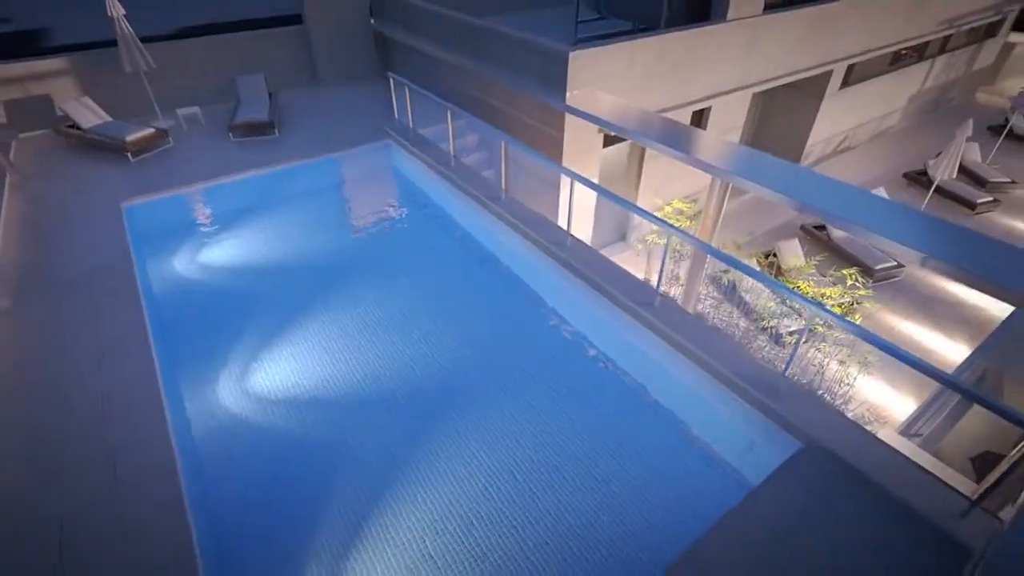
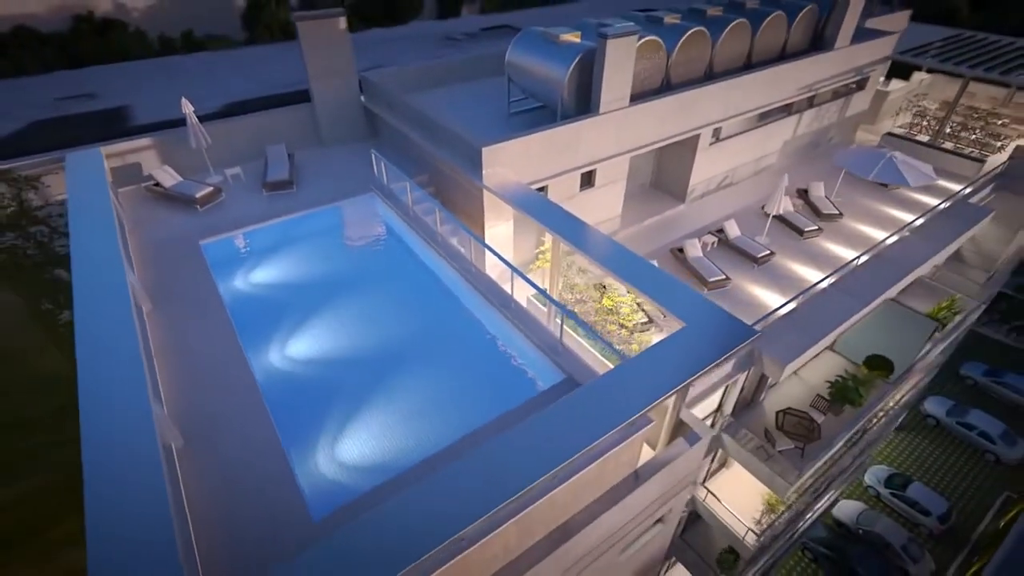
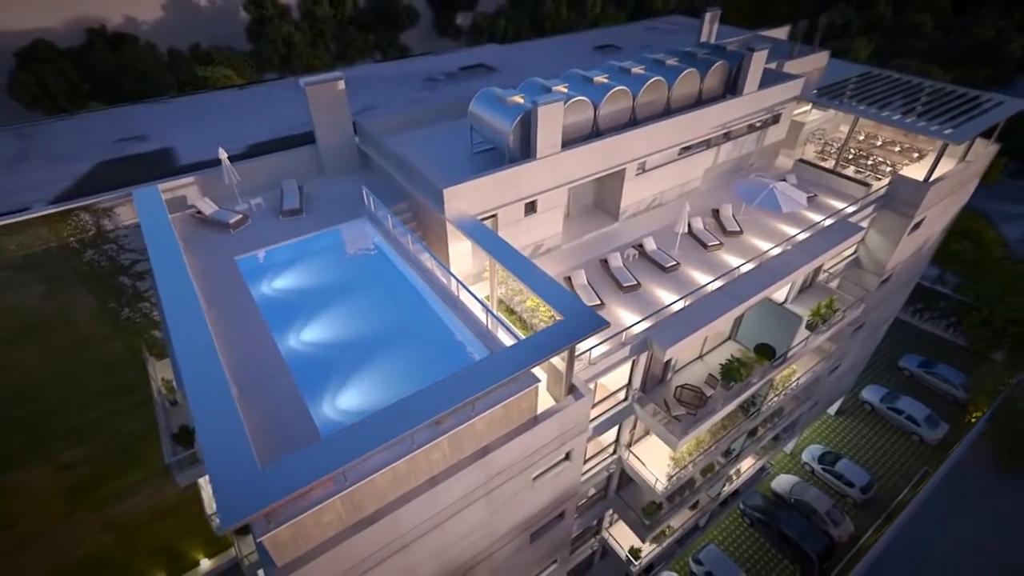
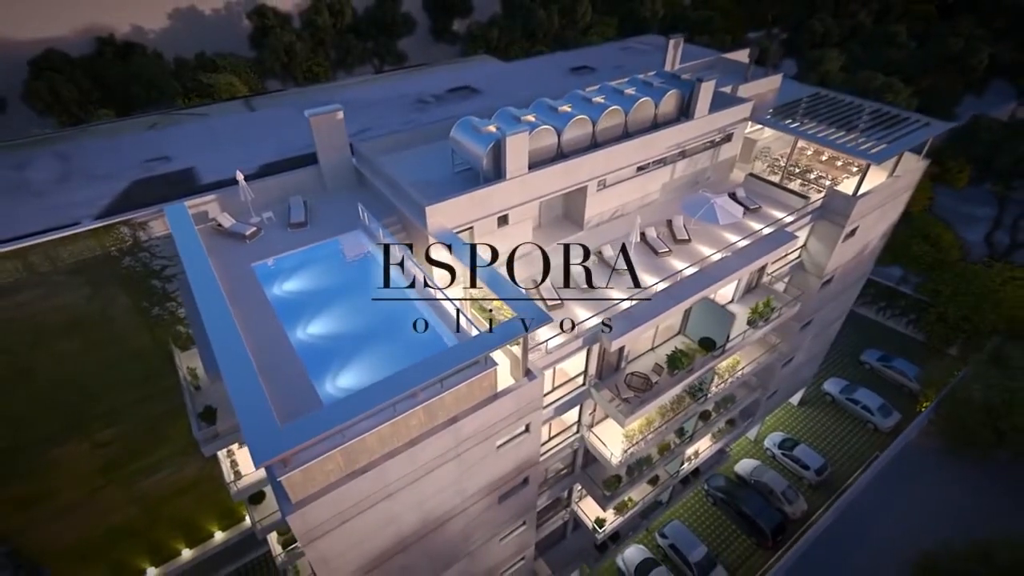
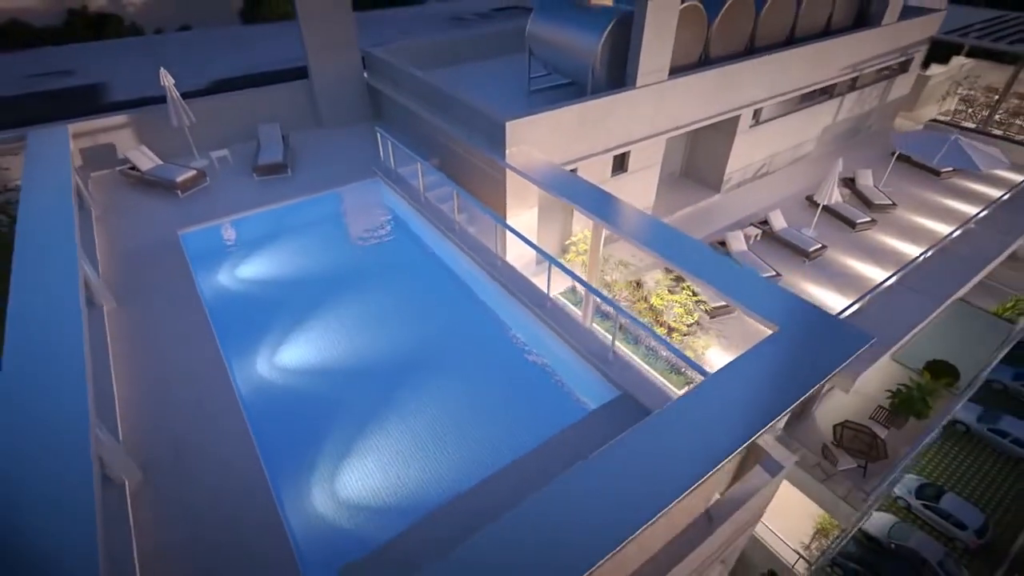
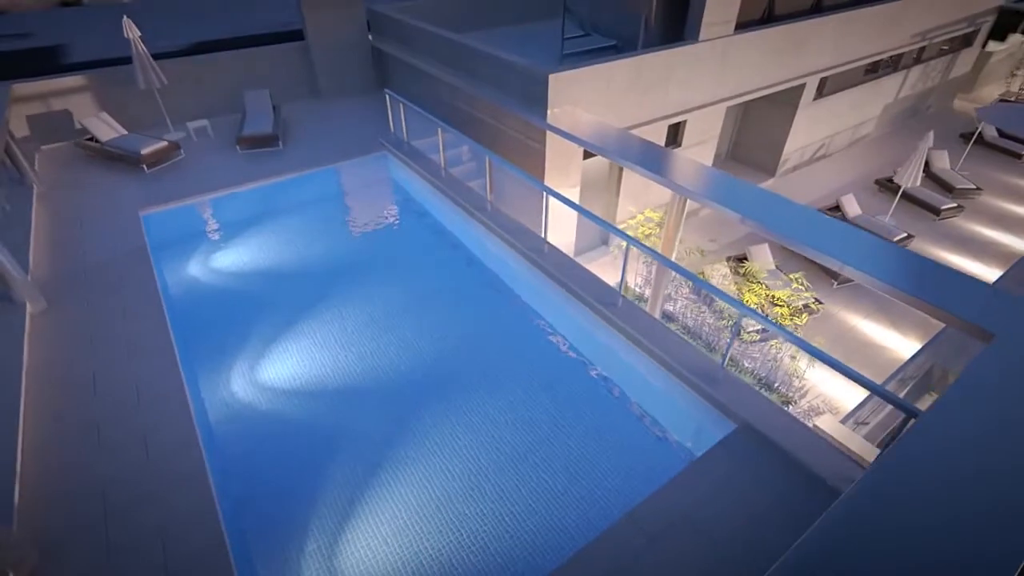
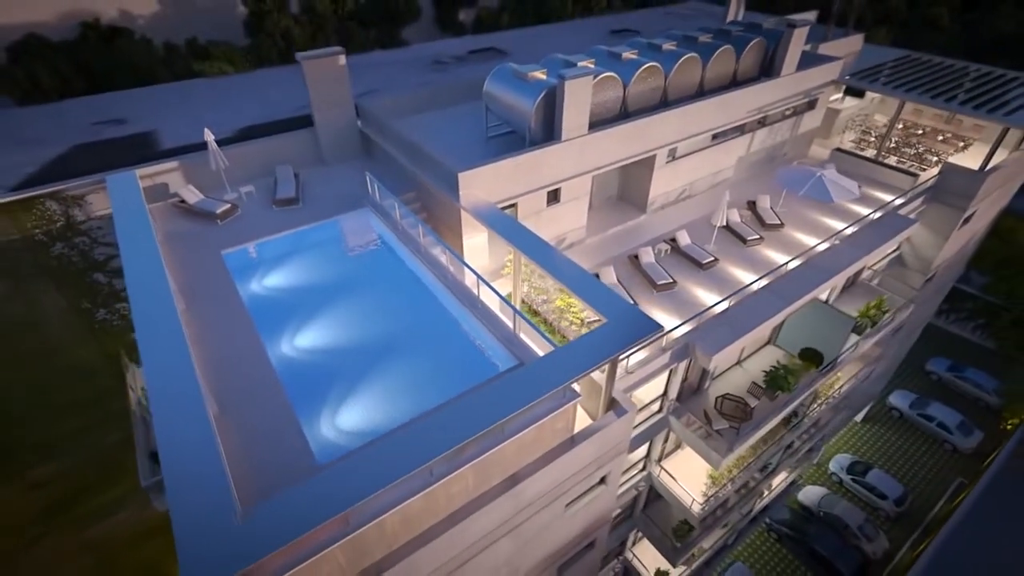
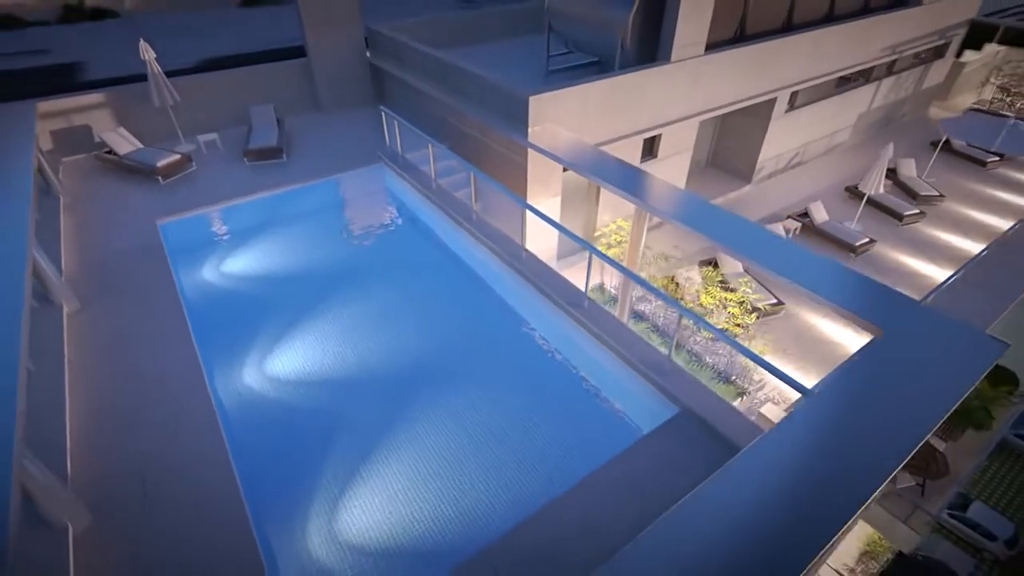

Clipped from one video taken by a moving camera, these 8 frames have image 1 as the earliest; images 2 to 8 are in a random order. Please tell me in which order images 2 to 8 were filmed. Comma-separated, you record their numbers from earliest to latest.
6, 8, 5, 2, 7, 3, 4
